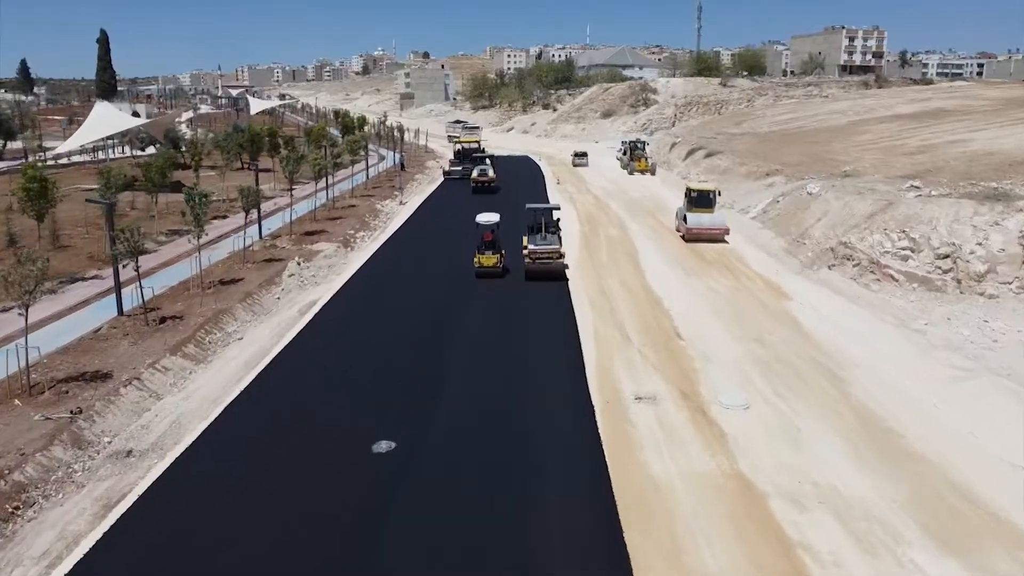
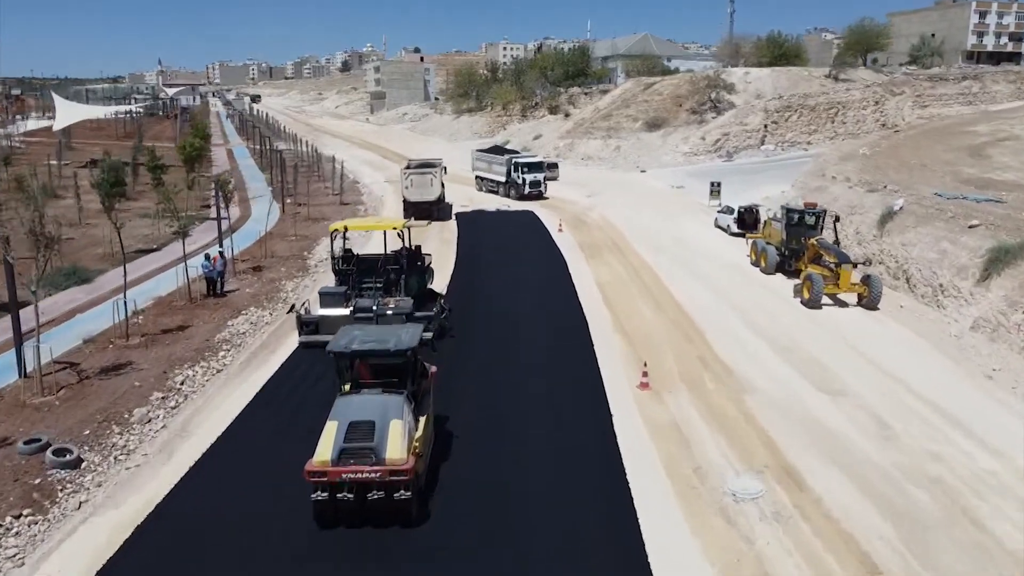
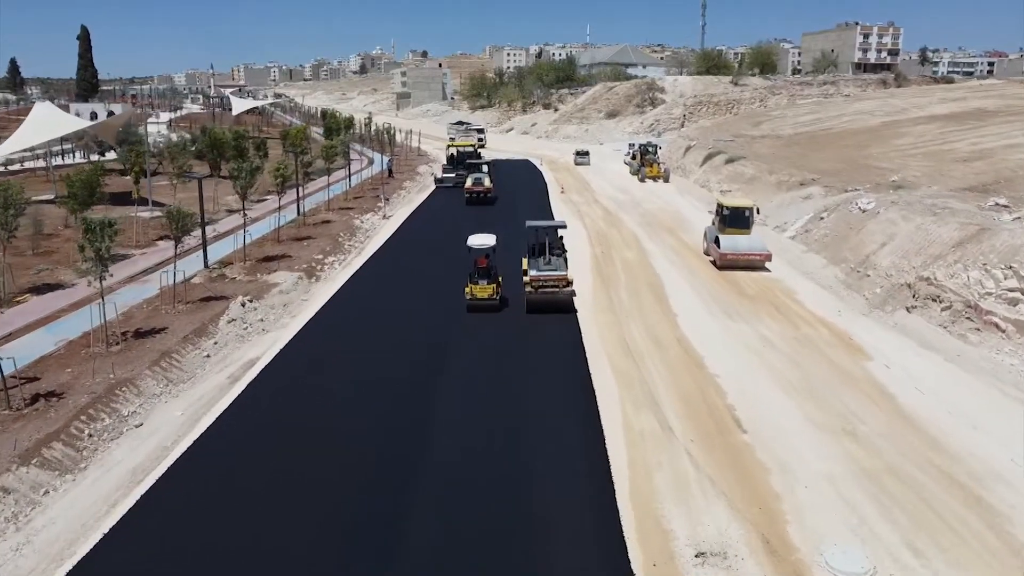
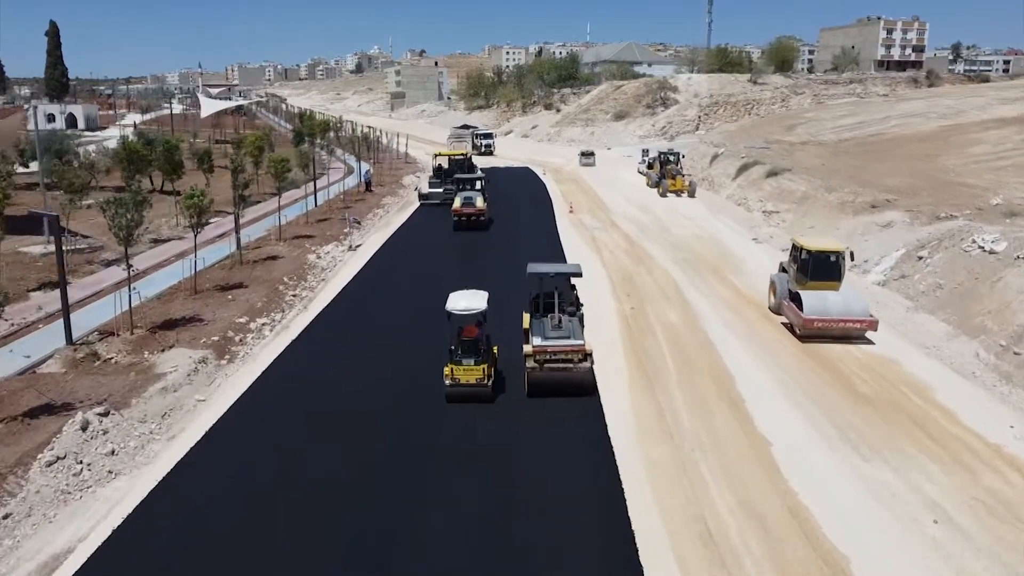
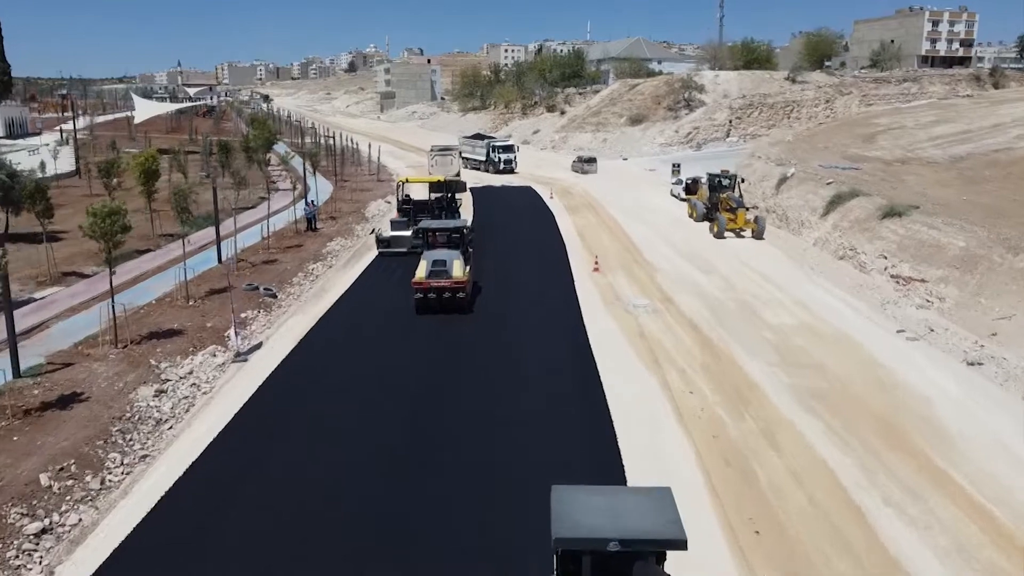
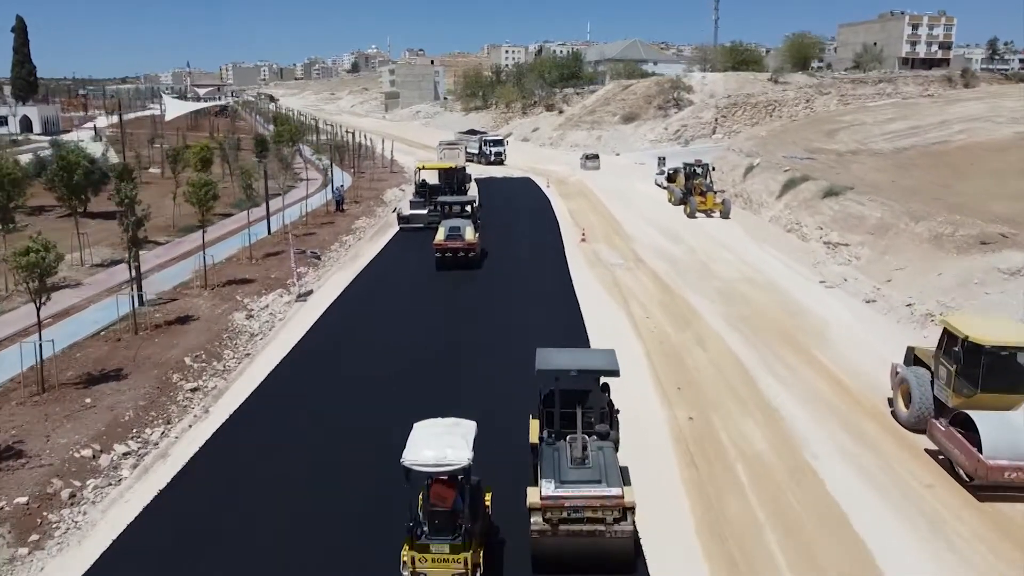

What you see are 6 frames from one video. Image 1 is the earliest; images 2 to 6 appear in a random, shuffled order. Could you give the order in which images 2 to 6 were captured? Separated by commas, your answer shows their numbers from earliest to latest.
3, 4, 6, 5, 2
